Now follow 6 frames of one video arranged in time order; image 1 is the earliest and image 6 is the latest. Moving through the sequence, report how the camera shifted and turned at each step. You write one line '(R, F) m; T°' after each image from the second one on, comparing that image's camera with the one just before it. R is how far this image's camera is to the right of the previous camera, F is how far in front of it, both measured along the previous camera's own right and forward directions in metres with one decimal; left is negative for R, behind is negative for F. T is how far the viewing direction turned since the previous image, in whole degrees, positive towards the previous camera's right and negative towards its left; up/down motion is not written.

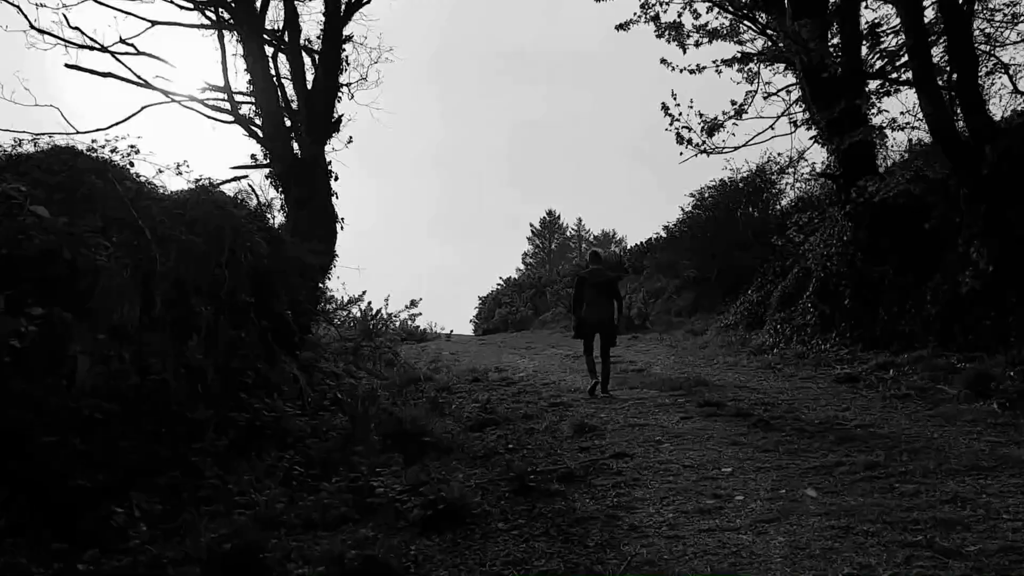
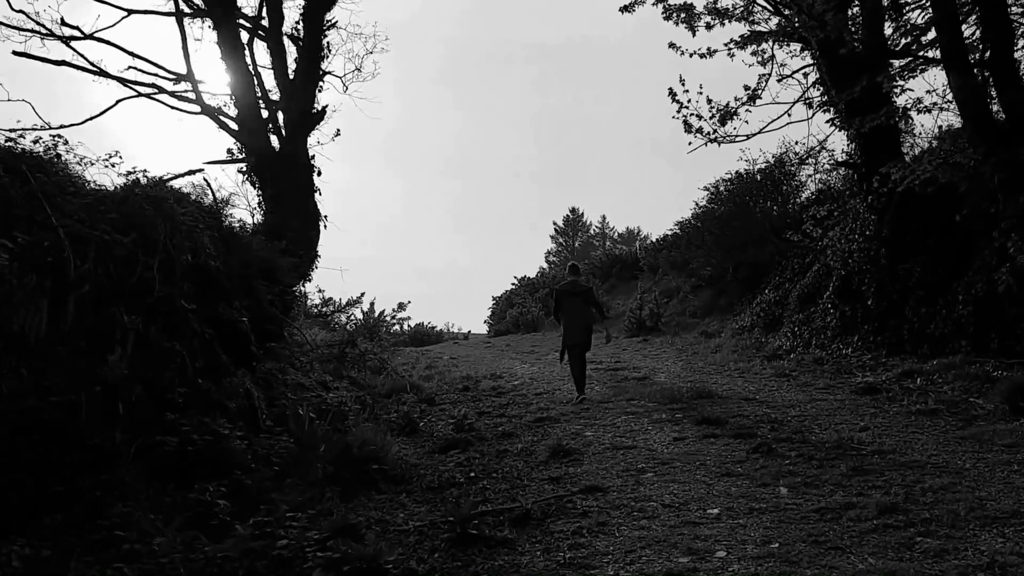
(+0.4, +0.8) m; -2°
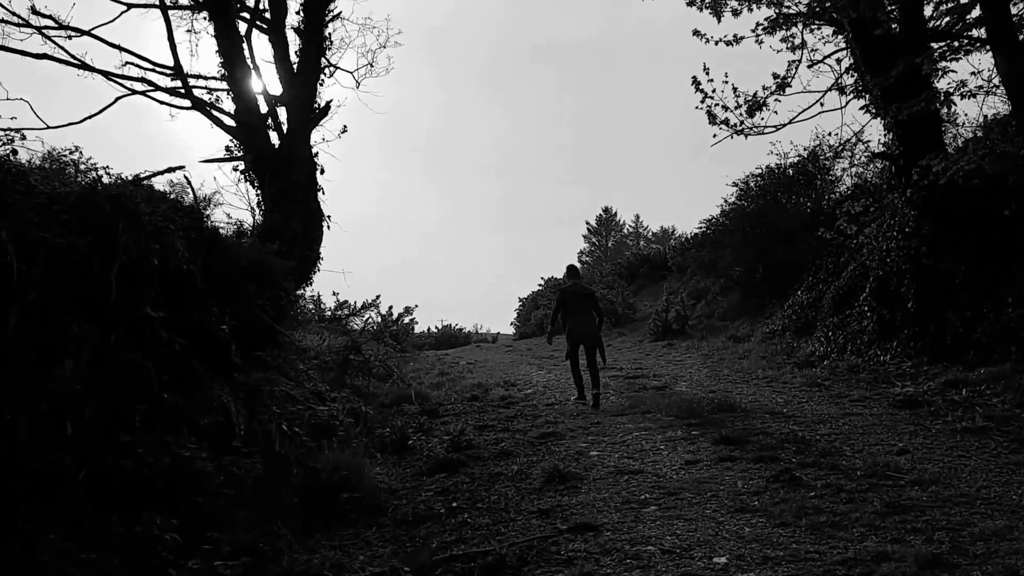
(+0.3, +0.6) m; -2°
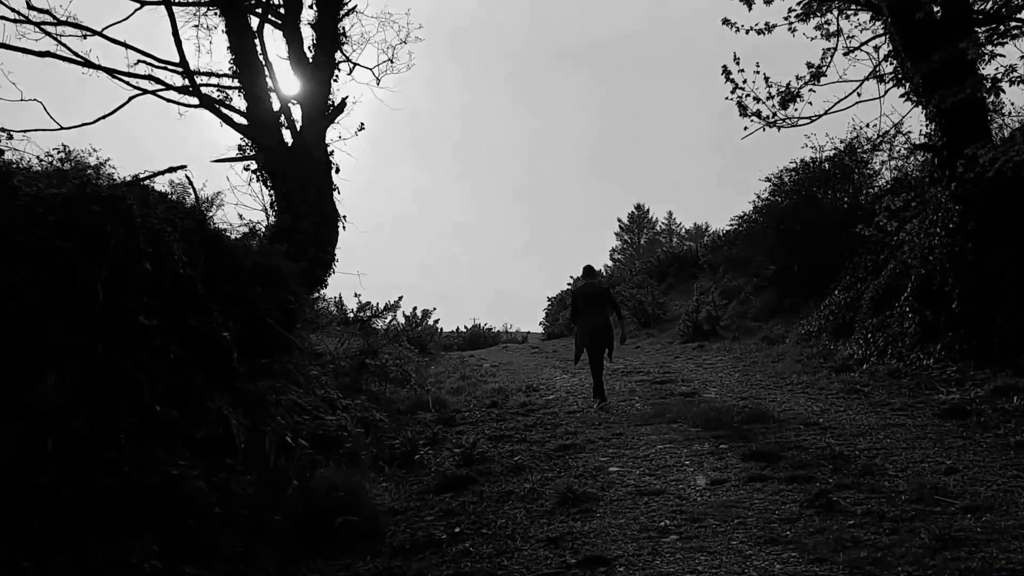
(+0.1, +0.4) m; -2°
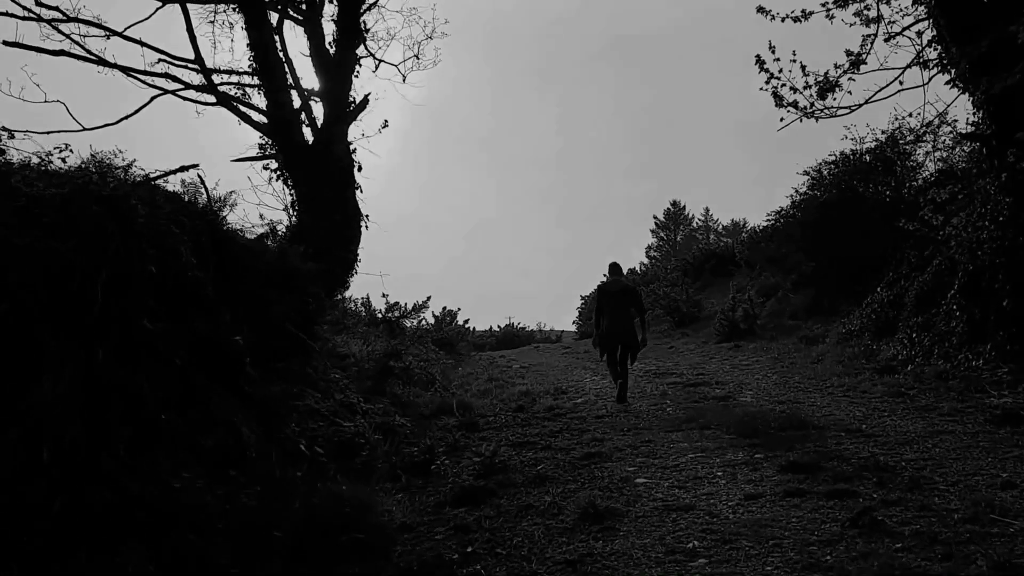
(+0.1, +0.3) m; -2°
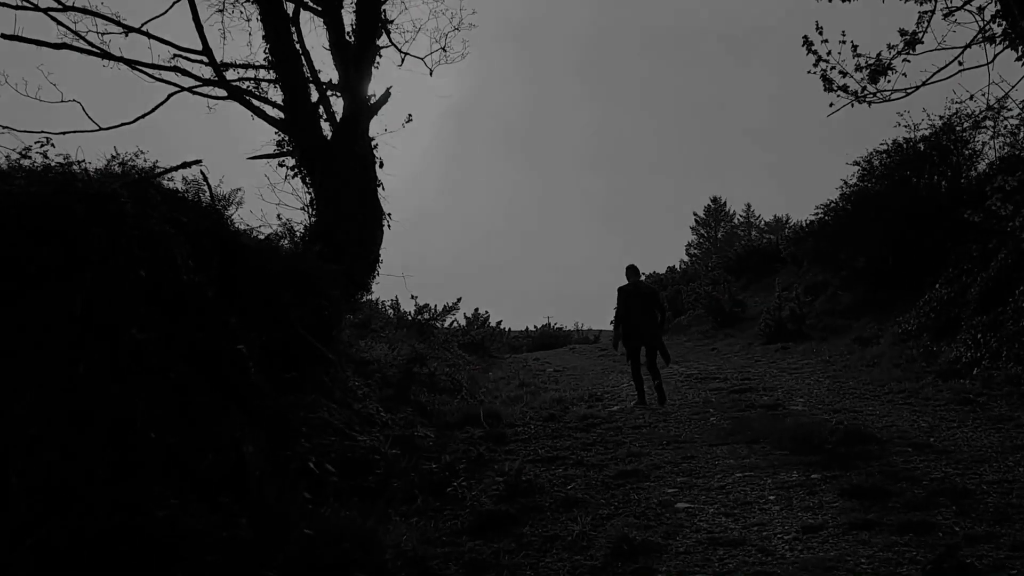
(+0.1, +0.6) m; -2°
